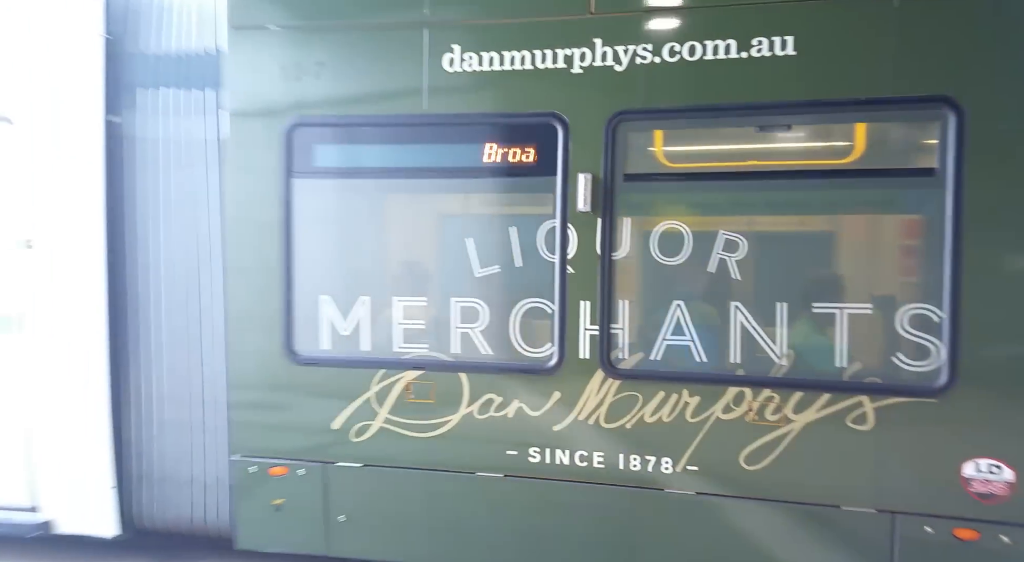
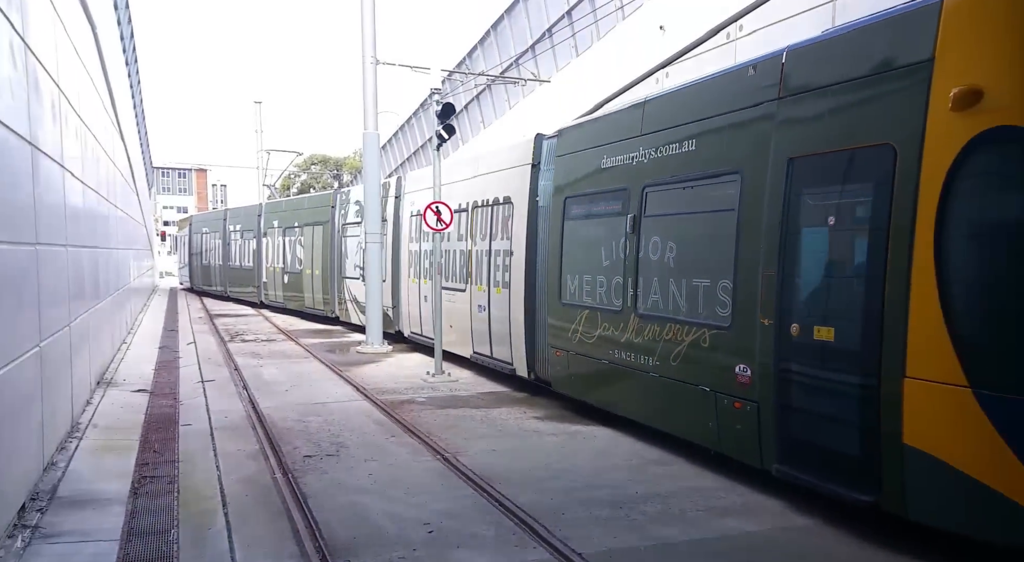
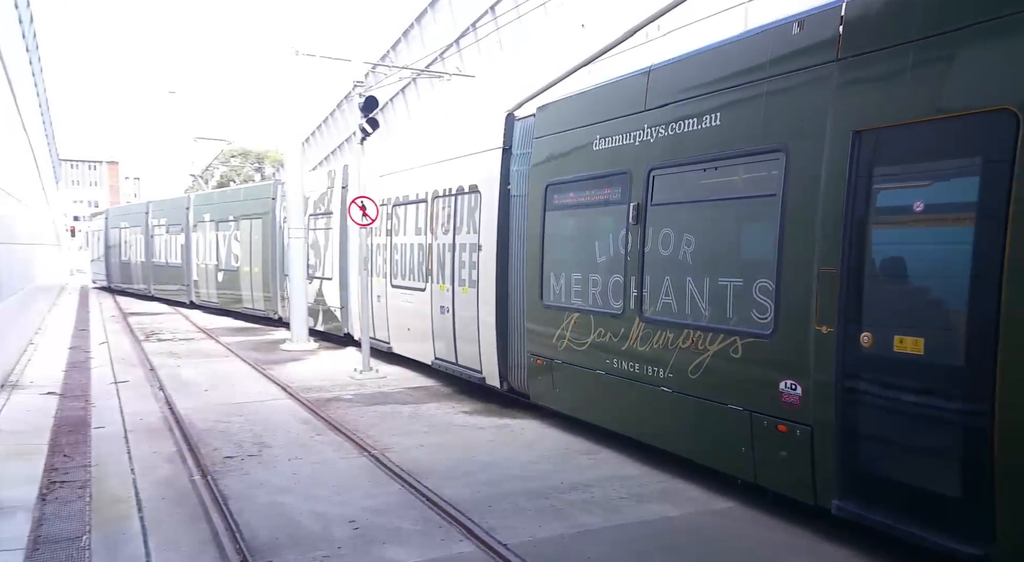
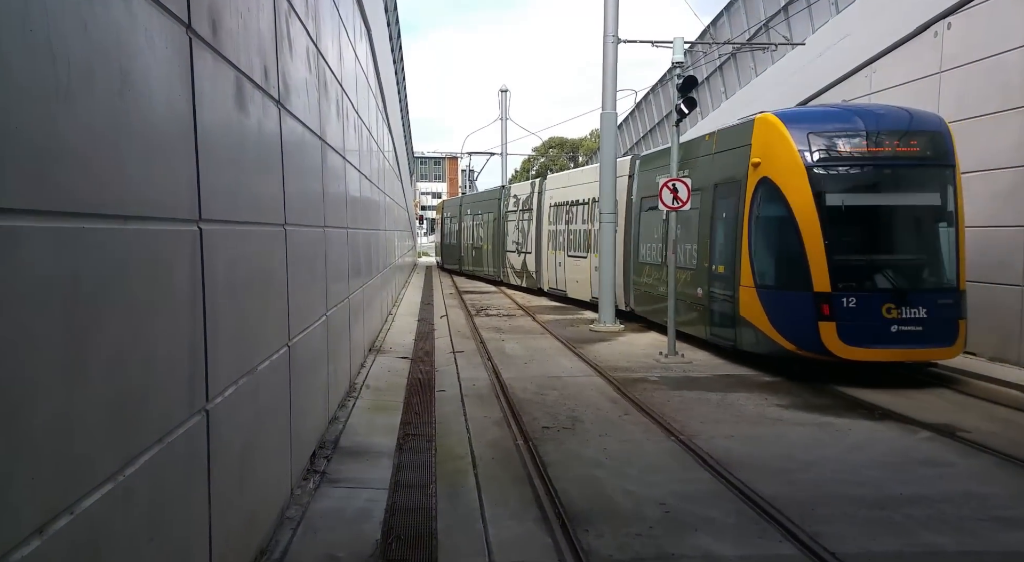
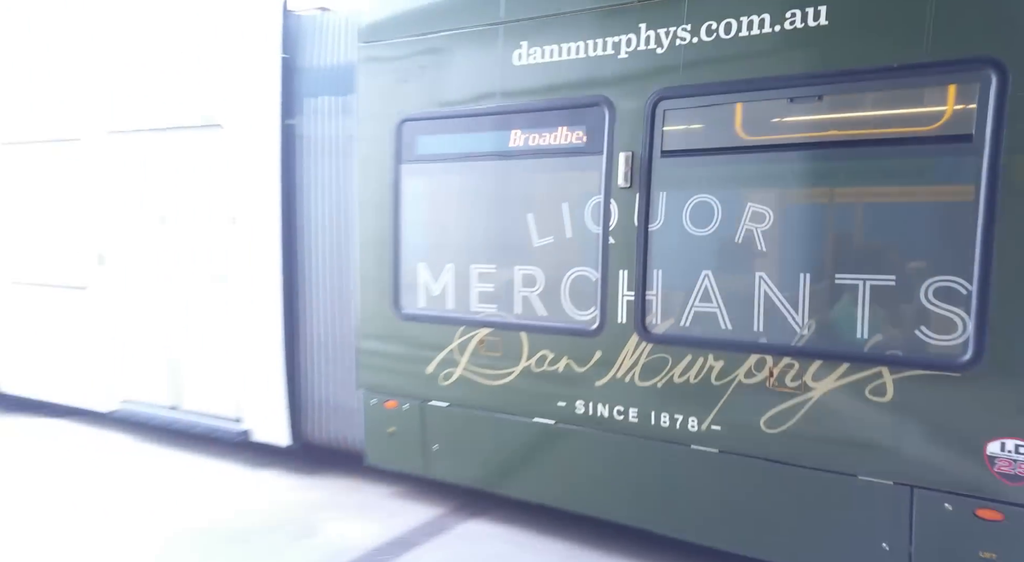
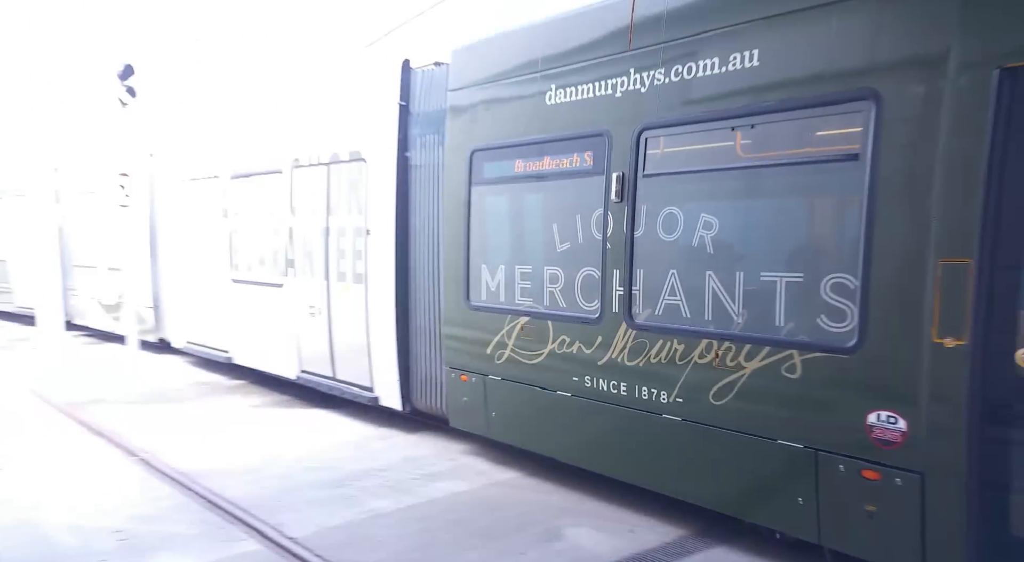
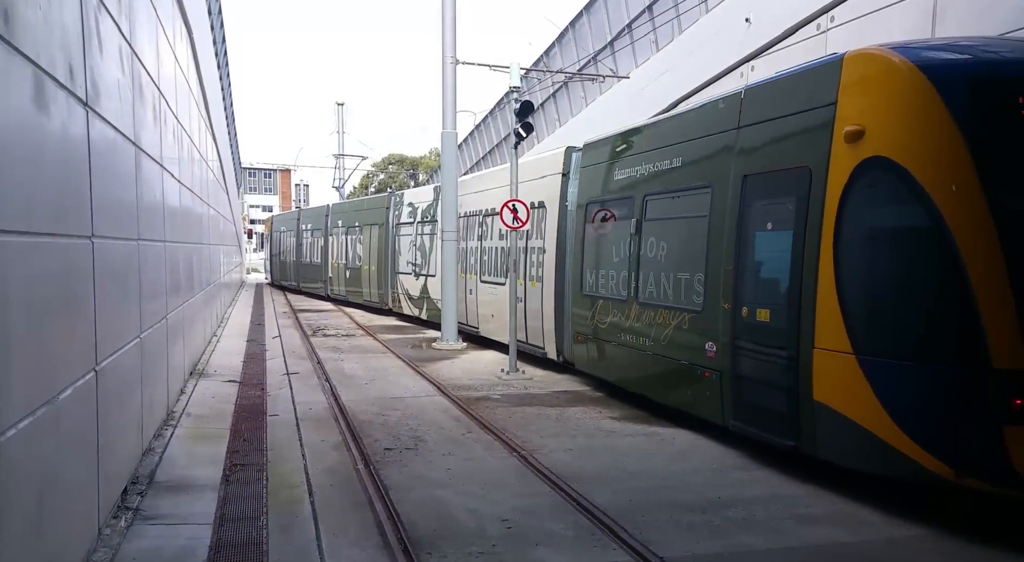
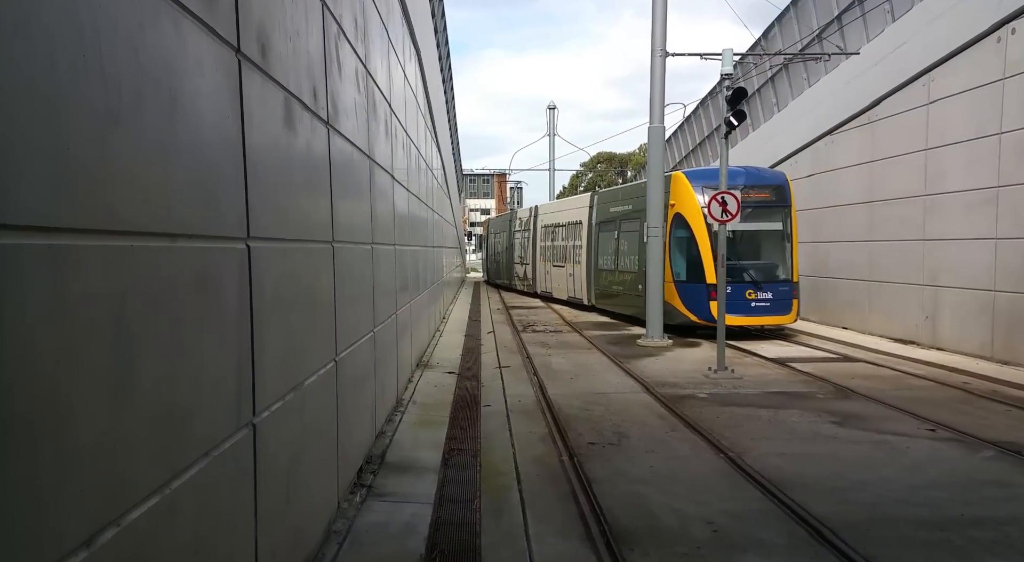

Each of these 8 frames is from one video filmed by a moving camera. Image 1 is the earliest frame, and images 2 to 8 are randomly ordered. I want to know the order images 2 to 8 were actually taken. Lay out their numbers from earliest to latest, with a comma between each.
5, 6, 3, 2, 7, 4, 8
